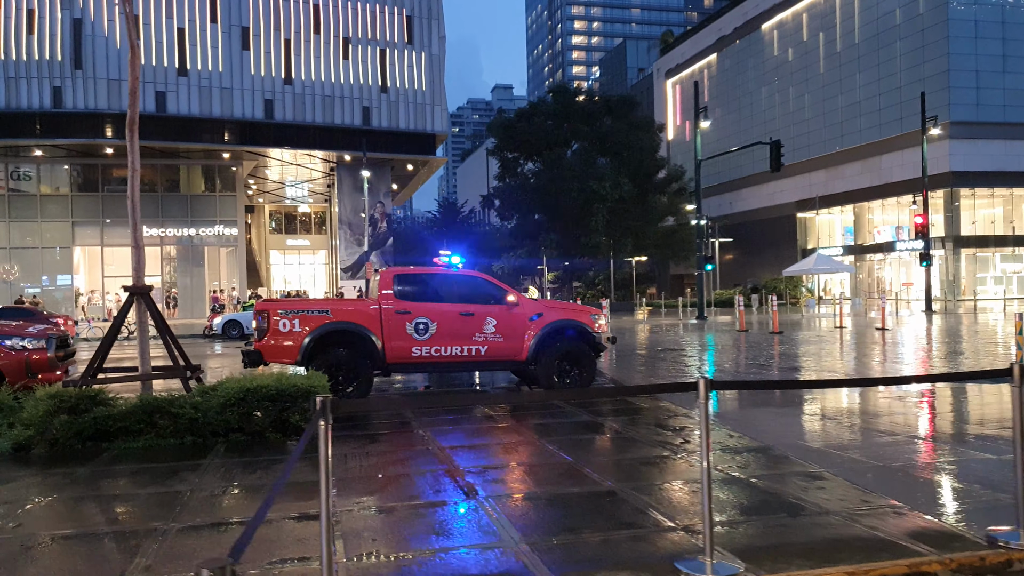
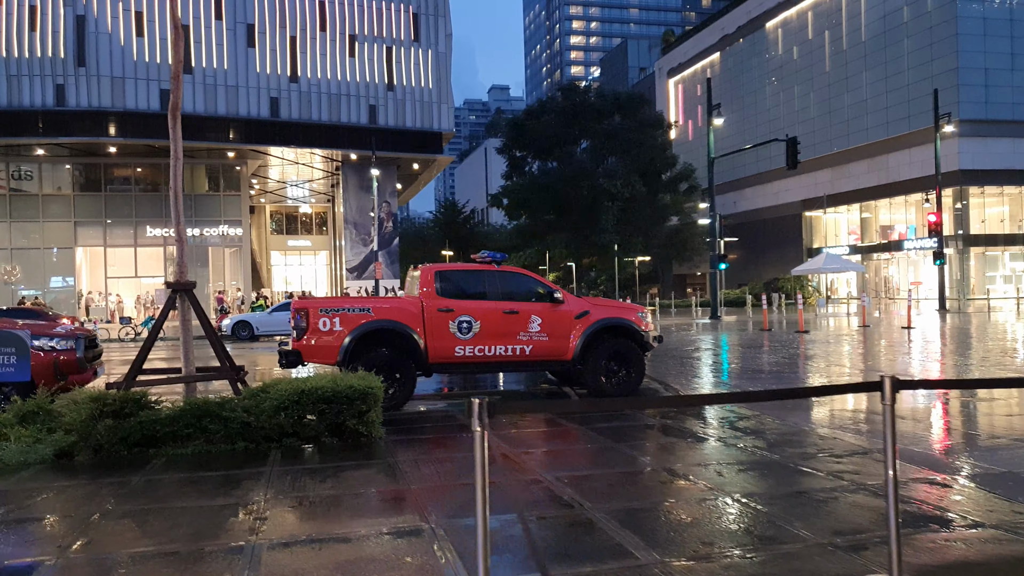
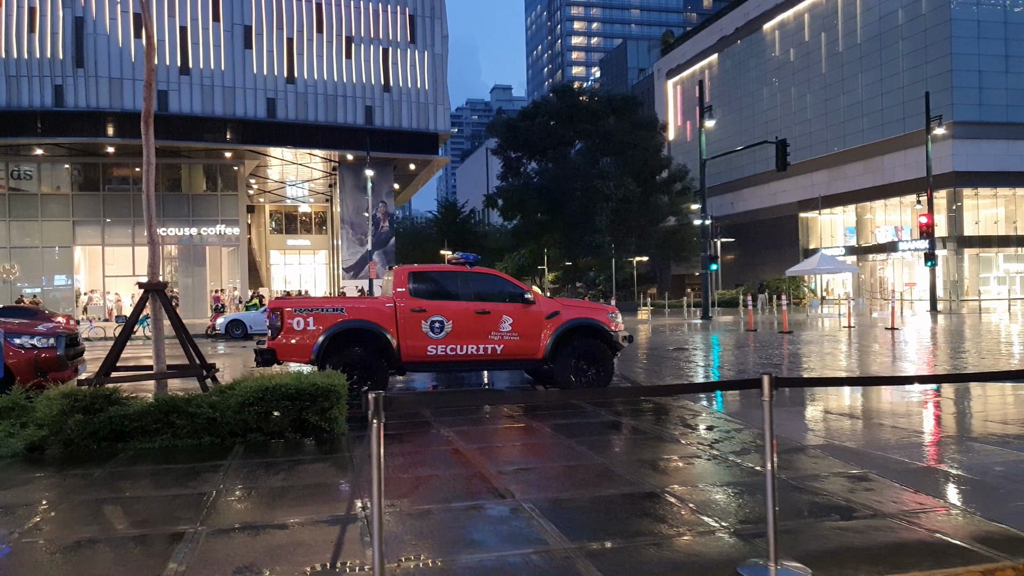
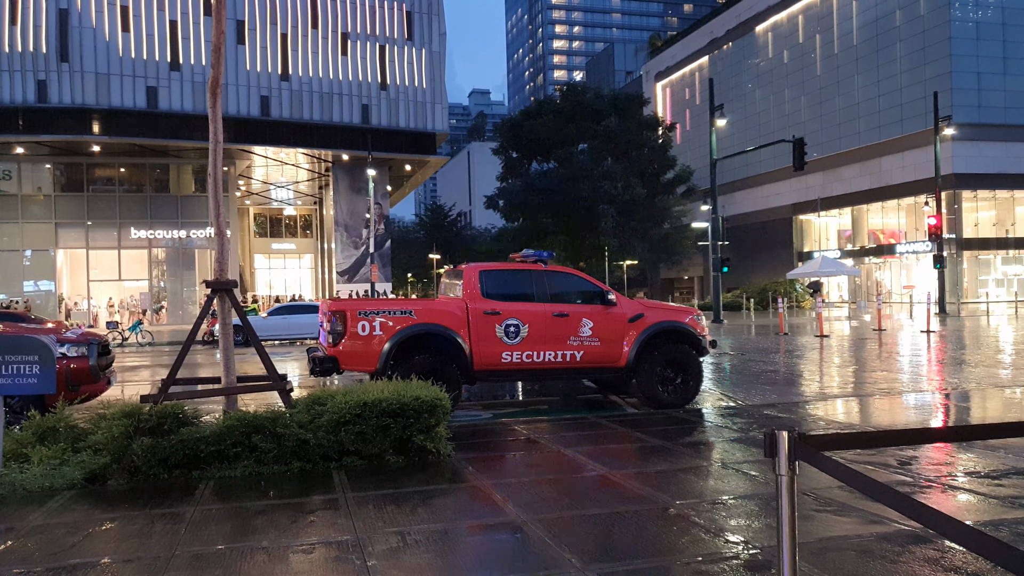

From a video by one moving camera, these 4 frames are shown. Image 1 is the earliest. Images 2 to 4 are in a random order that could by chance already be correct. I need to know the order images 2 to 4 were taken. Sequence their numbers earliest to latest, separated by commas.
3, 2, 4
